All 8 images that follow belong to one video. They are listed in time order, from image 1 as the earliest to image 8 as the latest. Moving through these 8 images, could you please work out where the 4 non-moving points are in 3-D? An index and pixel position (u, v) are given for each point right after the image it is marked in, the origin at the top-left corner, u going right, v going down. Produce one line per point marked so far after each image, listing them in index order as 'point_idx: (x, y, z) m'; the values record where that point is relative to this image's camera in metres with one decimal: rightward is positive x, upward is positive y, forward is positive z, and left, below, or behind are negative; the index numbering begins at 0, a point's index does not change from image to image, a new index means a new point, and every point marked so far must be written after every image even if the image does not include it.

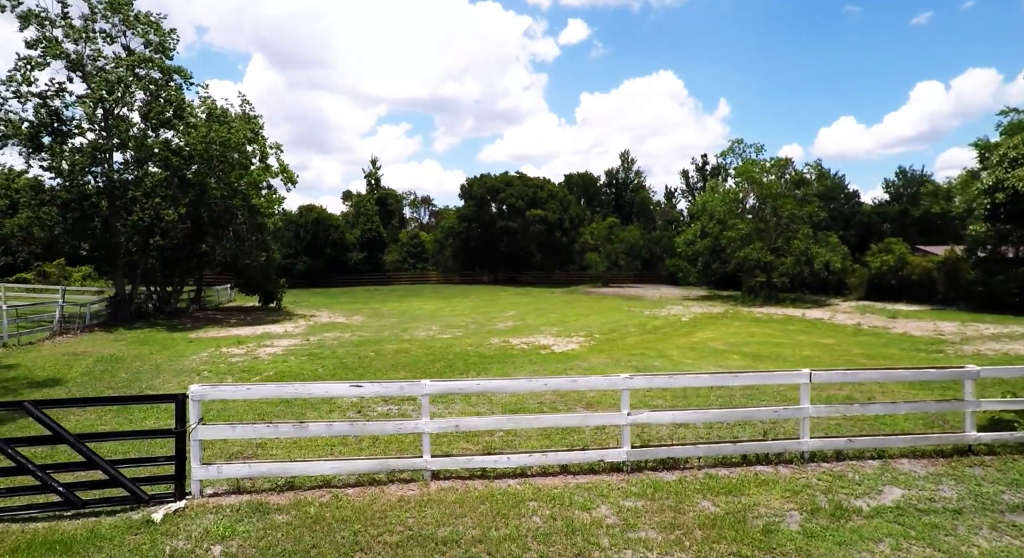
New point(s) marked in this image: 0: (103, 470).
0: (-2.9, -1.4, +4.6) m
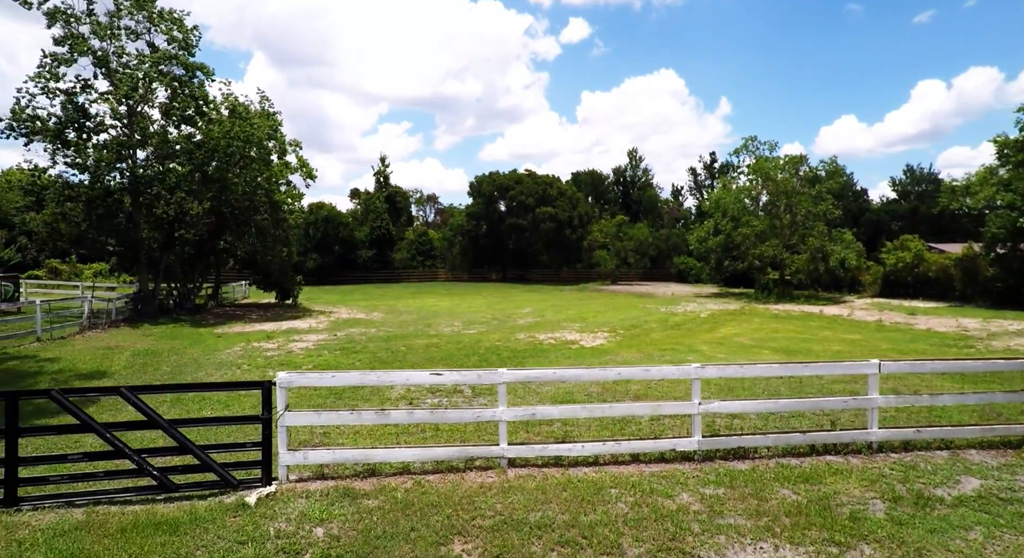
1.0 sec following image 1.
0: (-2.3, -1.3, +4.7) m
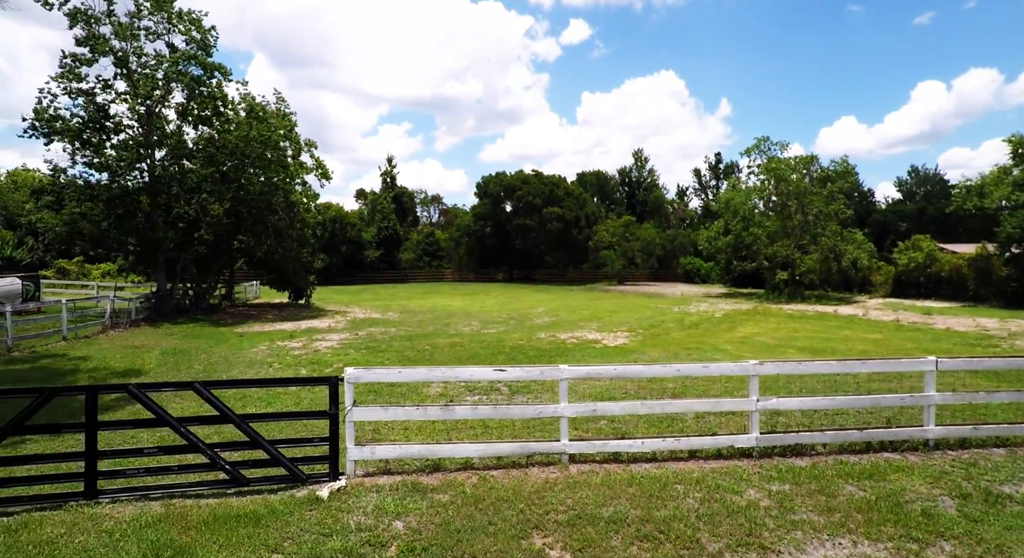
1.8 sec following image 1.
0: (-1.8, -1.3, +4.8) m
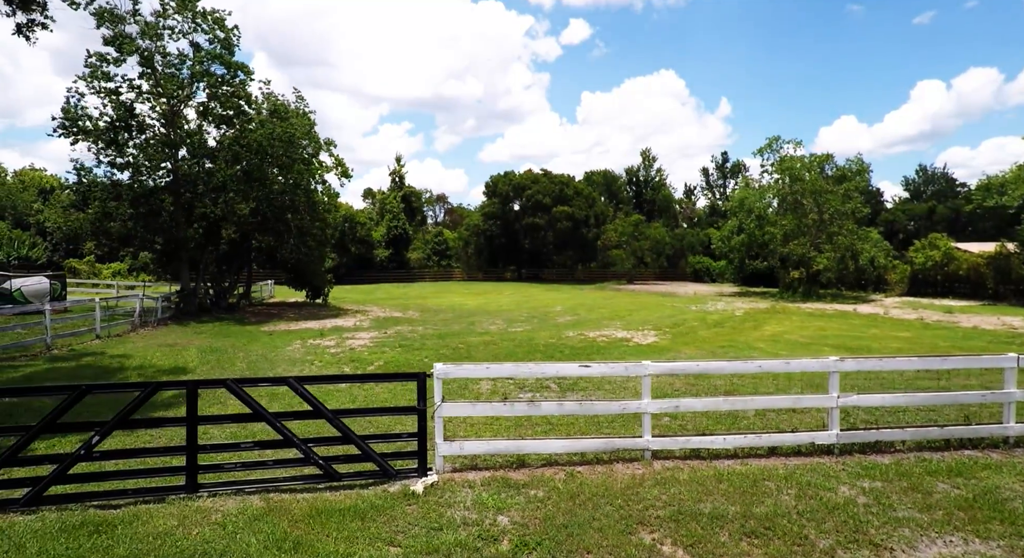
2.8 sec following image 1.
0: (-1.1, -1.2, +4.8) m
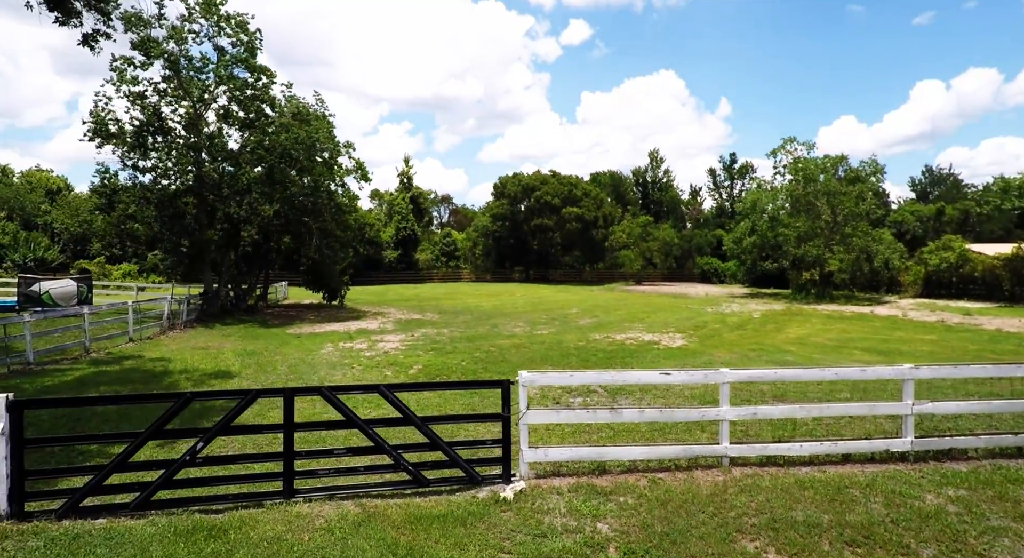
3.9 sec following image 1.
0: (-0.5, -1.3, +4.9) m
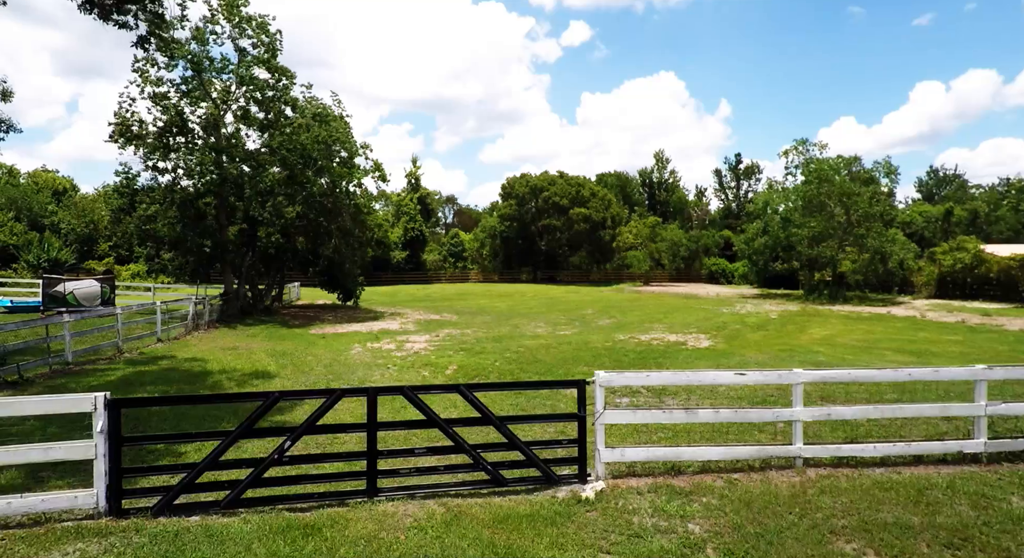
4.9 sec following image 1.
0: (+0.1, -1.3, +4.9) m
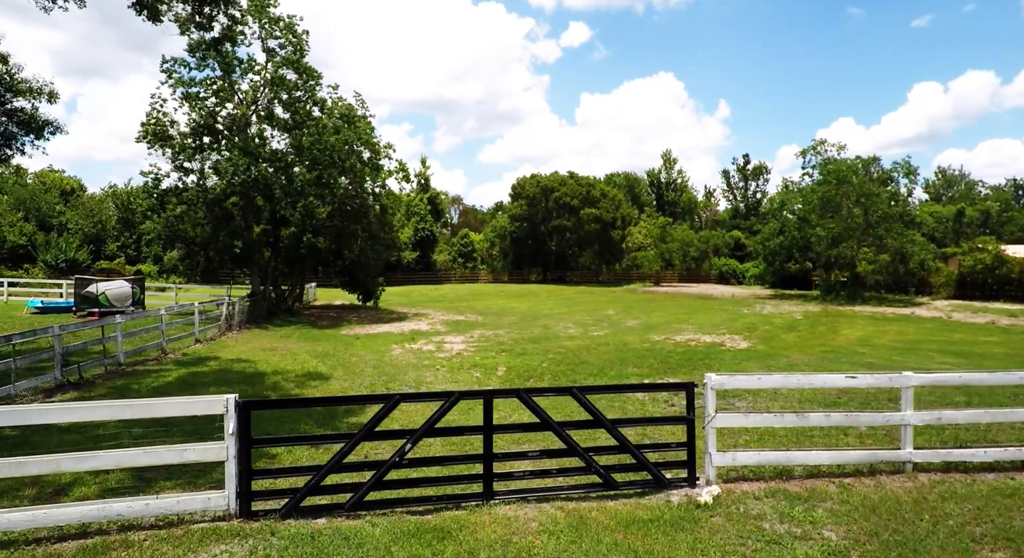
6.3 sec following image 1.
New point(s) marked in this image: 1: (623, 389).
0: (+0.9, -1.3, +4.8) m
1: (+0.8, -0.8, +4.8) m
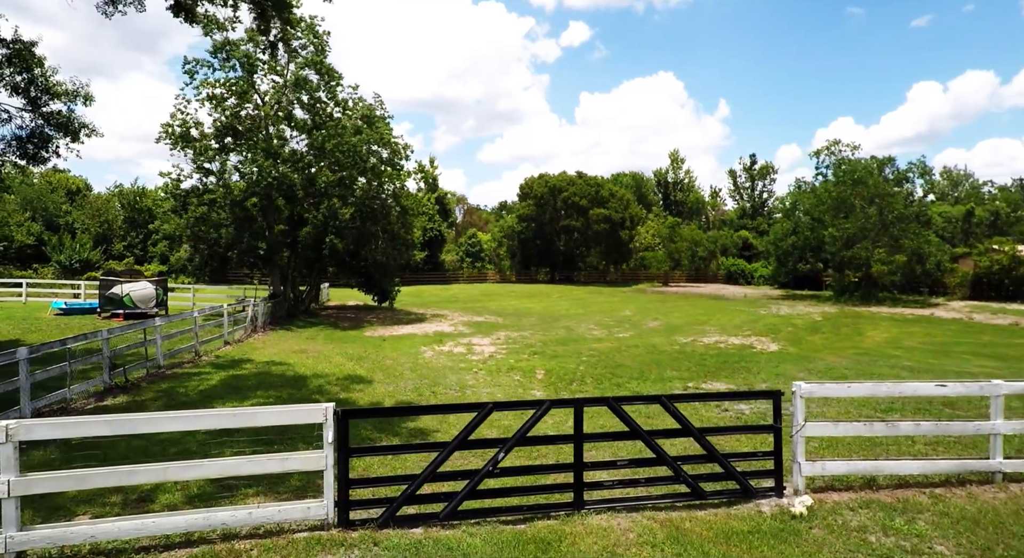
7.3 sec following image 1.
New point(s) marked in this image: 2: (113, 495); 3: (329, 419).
0: (+1.6, -1.3, +4.7) m
1: (+1.5, -0.9, +4.7) m
2: (-2.9, -1.6, +4.8) m
3: (-1.1, -0.9, +4.0) m
